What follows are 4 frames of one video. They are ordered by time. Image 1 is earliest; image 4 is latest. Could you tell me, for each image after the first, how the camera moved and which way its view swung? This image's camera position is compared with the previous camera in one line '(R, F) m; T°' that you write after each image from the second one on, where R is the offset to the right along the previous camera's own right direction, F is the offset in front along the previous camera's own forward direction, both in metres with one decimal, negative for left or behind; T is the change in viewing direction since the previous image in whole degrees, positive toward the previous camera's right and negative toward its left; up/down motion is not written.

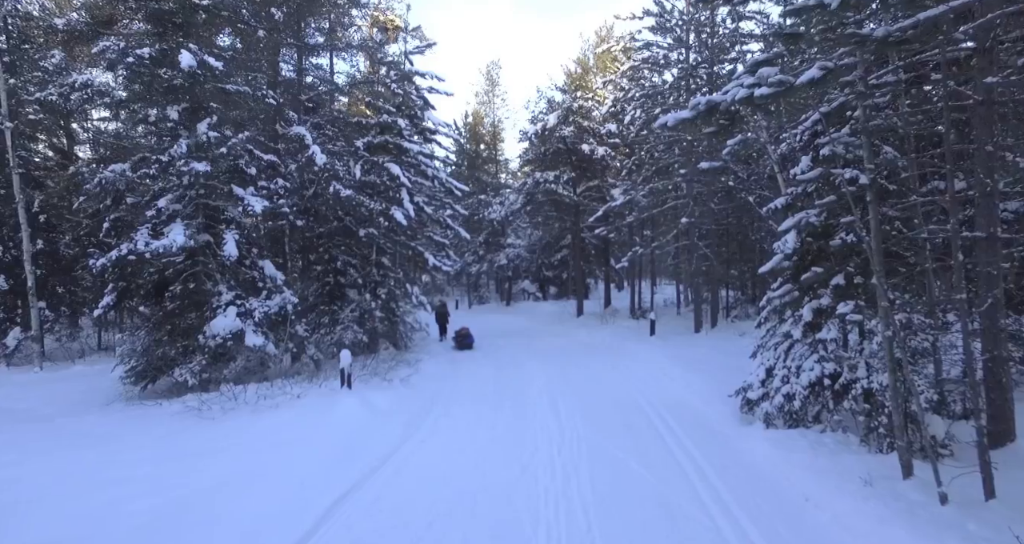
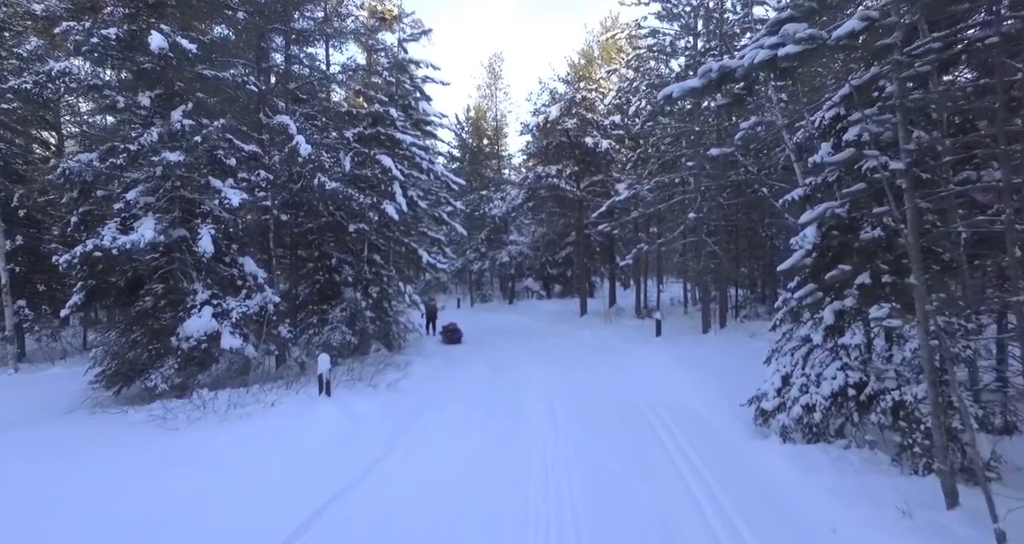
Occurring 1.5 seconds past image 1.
(+0.2, +0.9) m; -1°
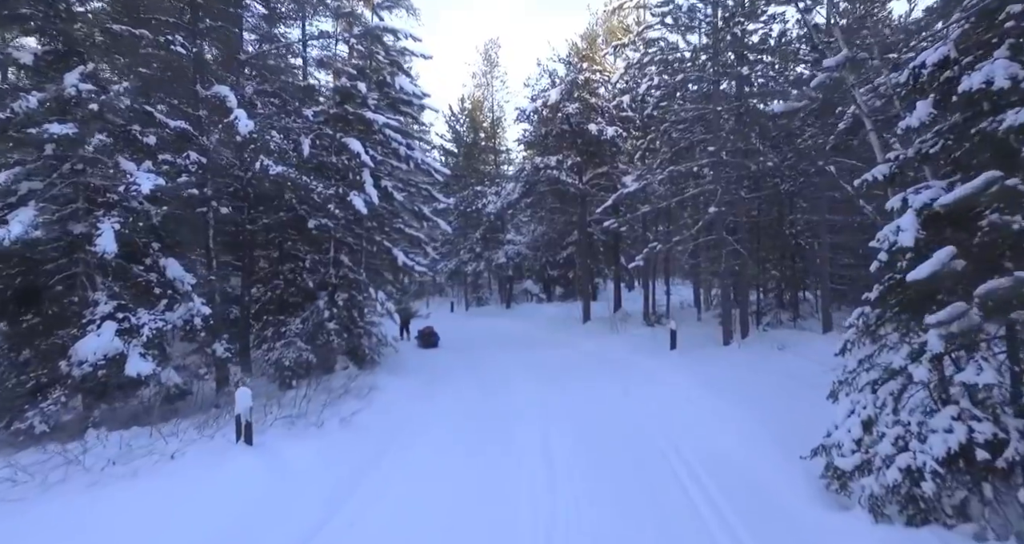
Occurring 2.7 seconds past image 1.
(+0.3, +2.5) m; 0°
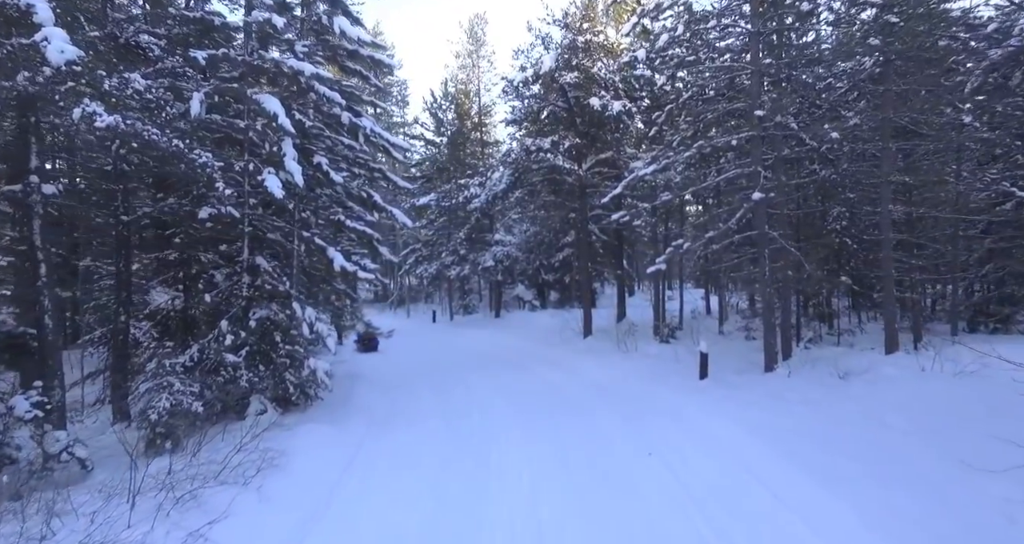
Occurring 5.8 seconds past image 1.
(+0.3, +4.0) m; +1°
